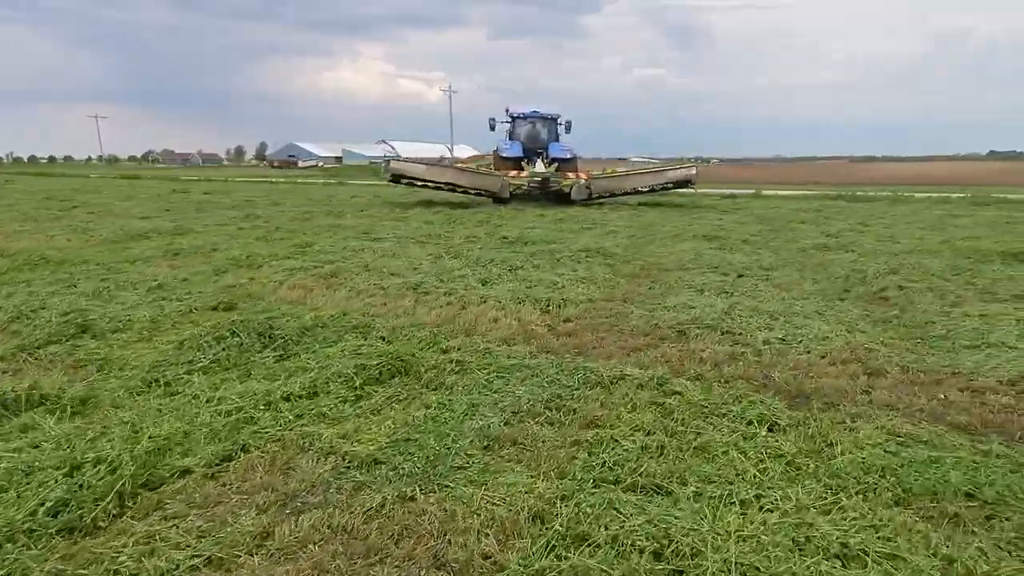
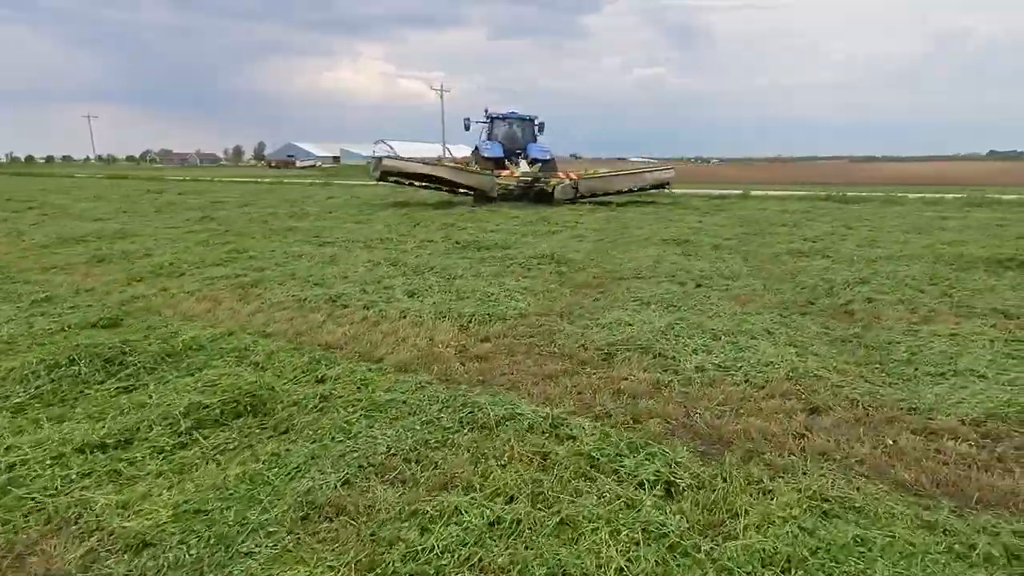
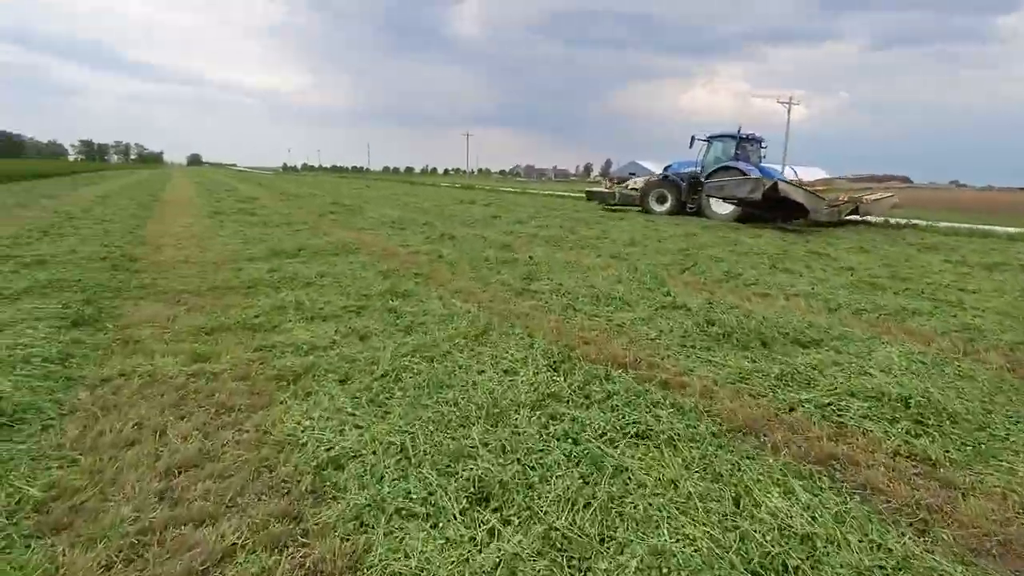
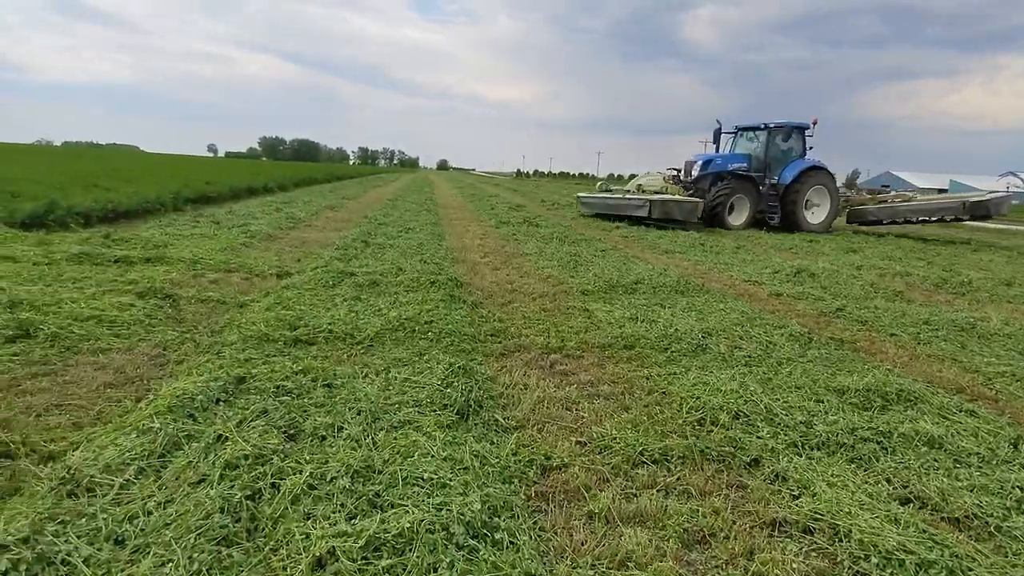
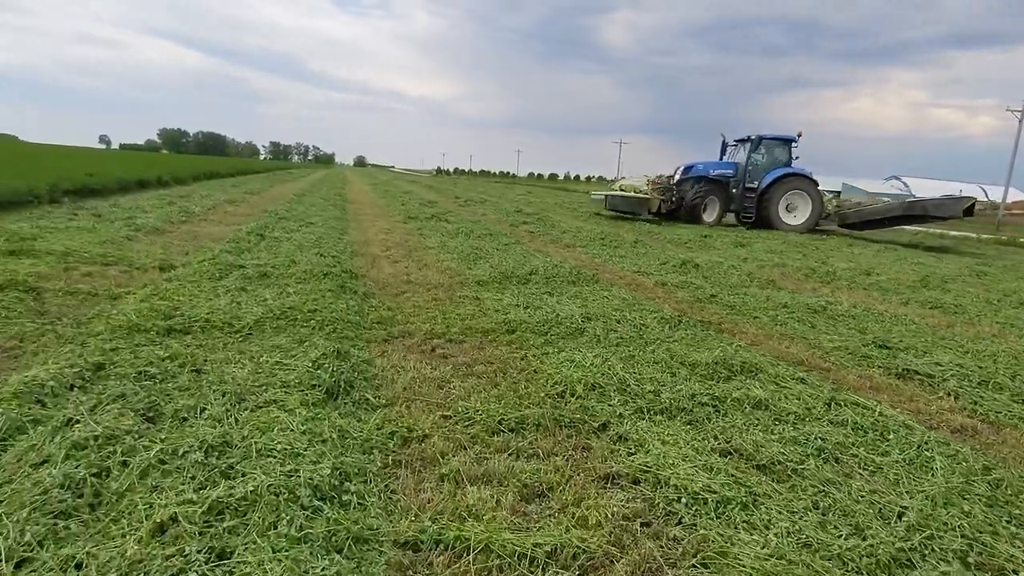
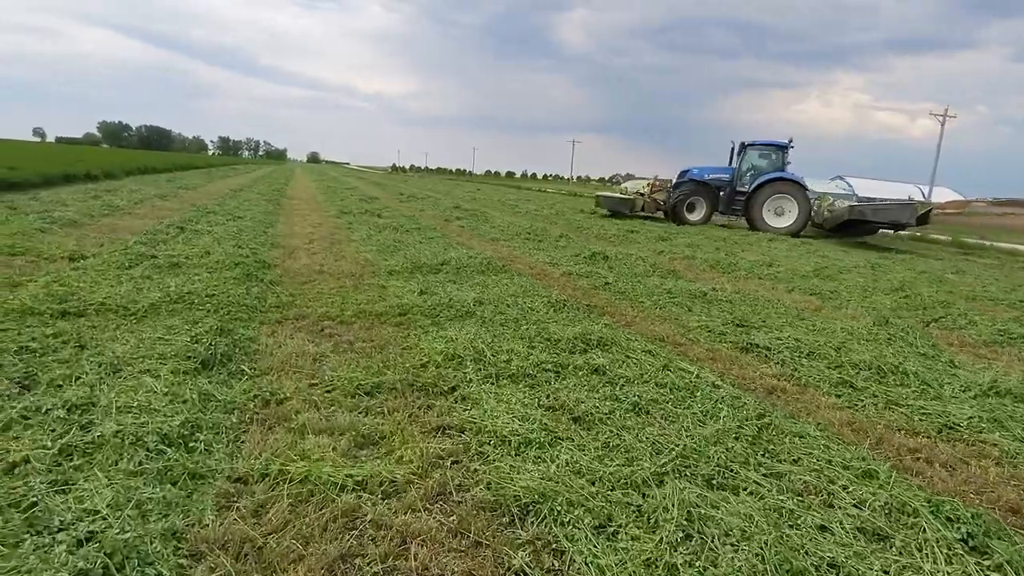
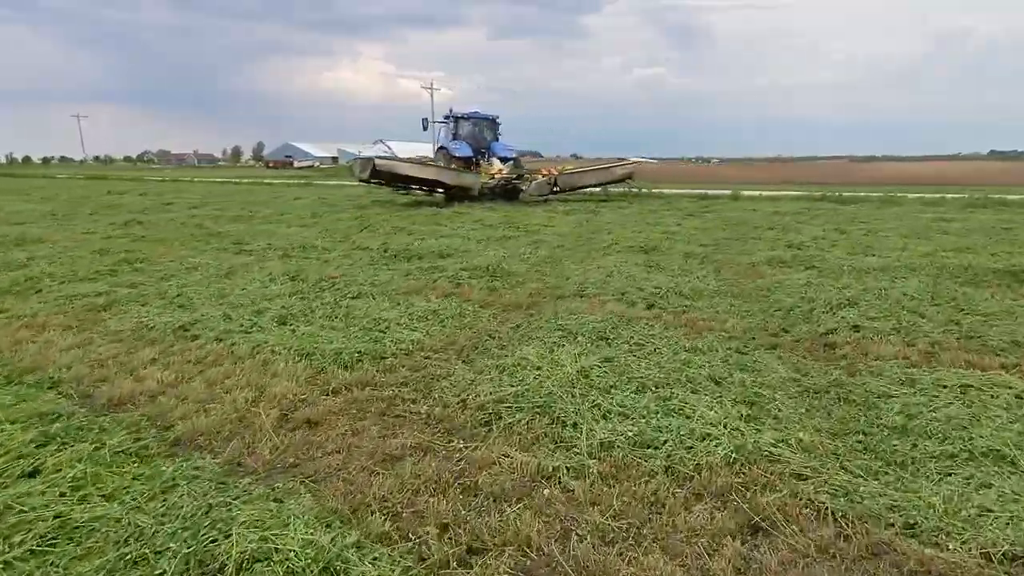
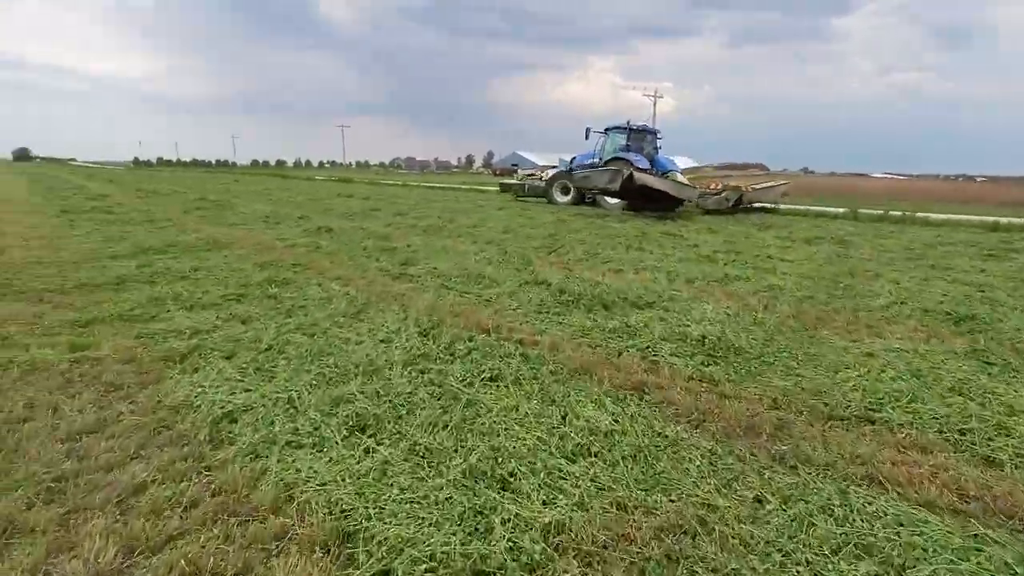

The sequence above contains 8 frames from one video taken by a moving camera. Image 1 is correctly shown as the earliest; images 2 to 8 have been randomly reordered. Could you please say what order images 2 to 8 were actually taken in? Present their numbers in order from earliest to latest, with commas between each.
2, 7, 8, 3, 6, 5, 4
